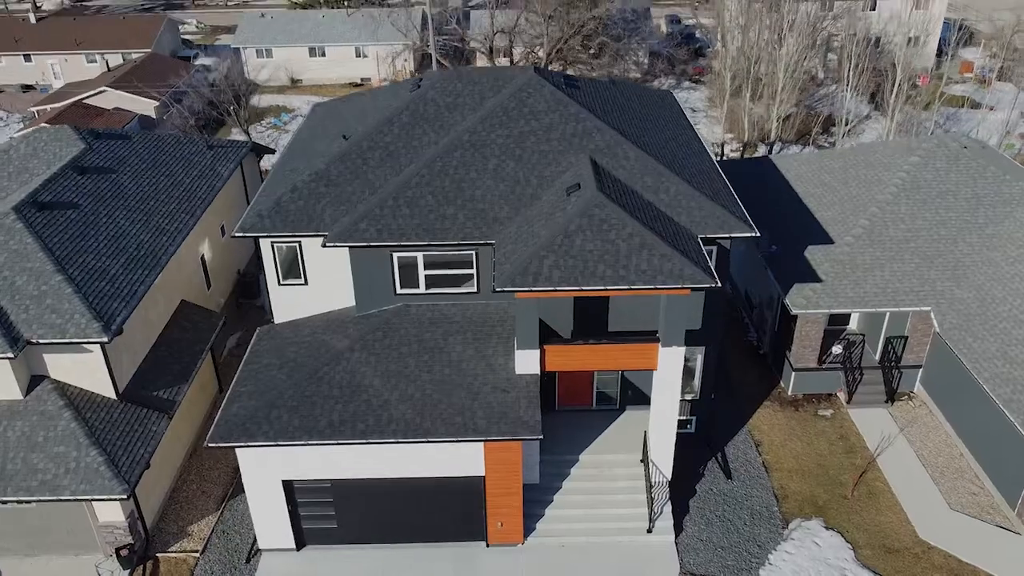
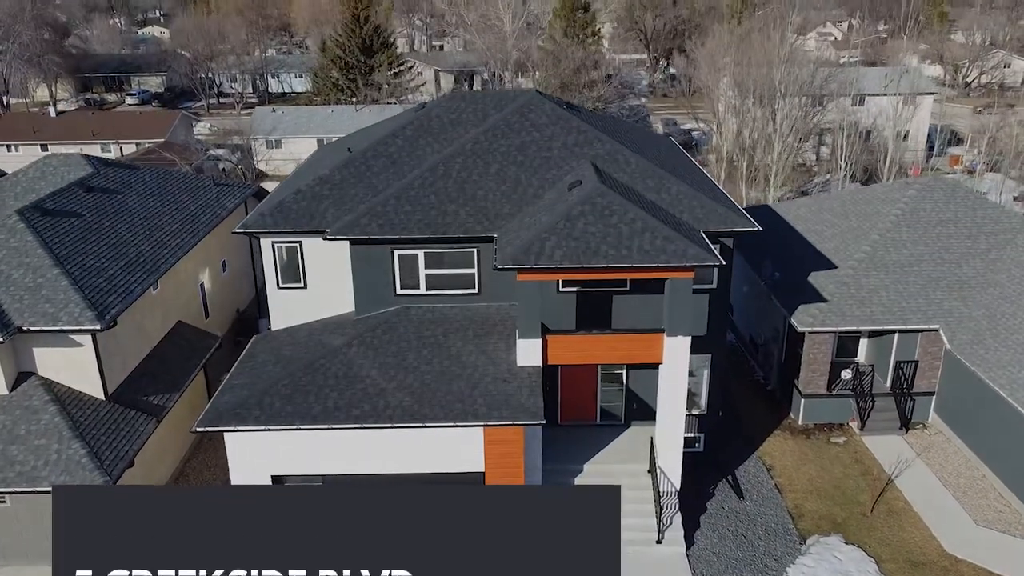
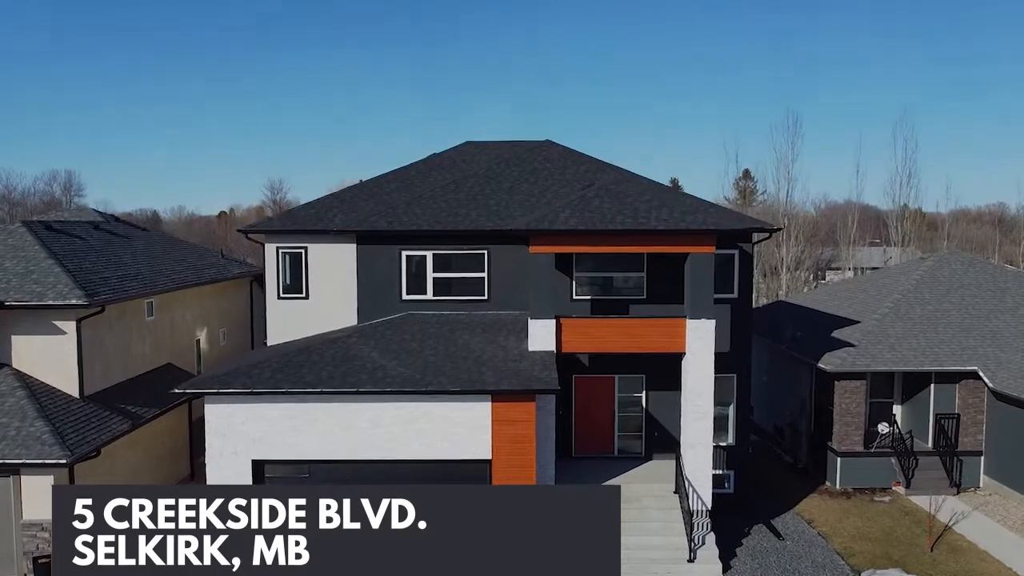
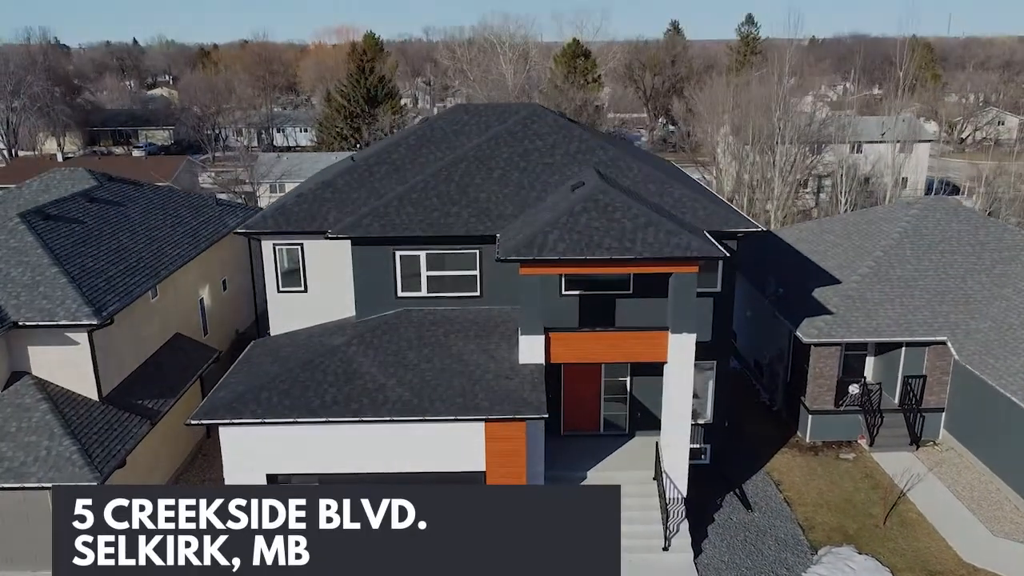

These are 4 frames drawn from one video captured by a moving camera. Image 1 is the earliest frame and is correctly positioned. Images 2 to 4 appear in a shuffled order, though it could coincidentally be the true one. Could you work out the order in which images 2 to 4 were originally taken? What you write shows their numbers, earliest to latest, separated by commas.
2, 4, 3
